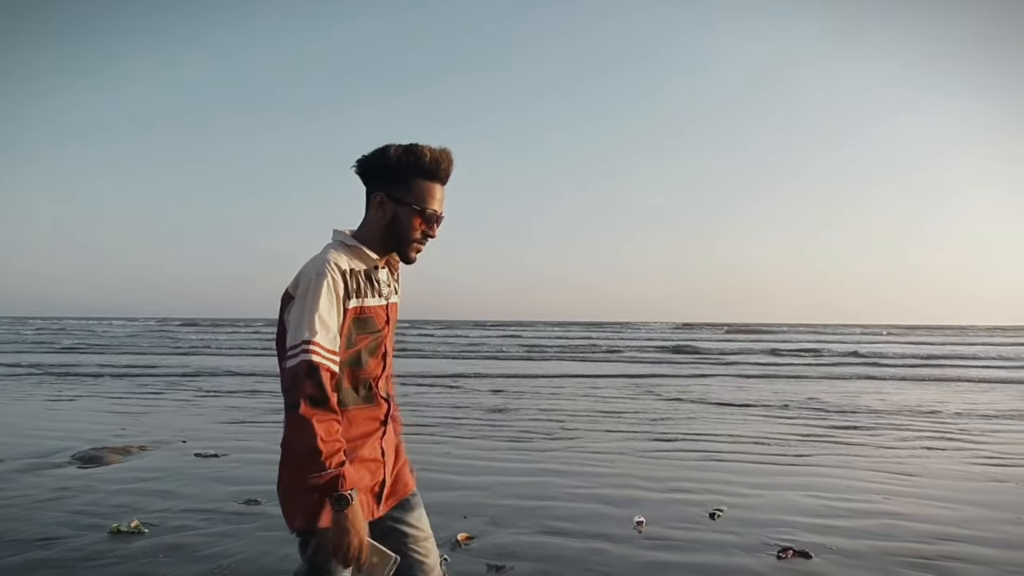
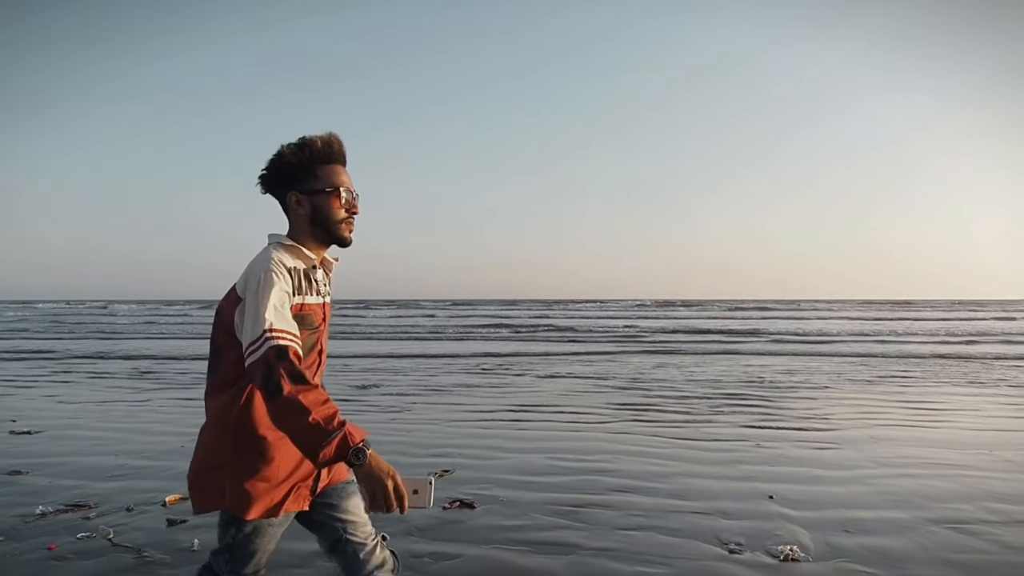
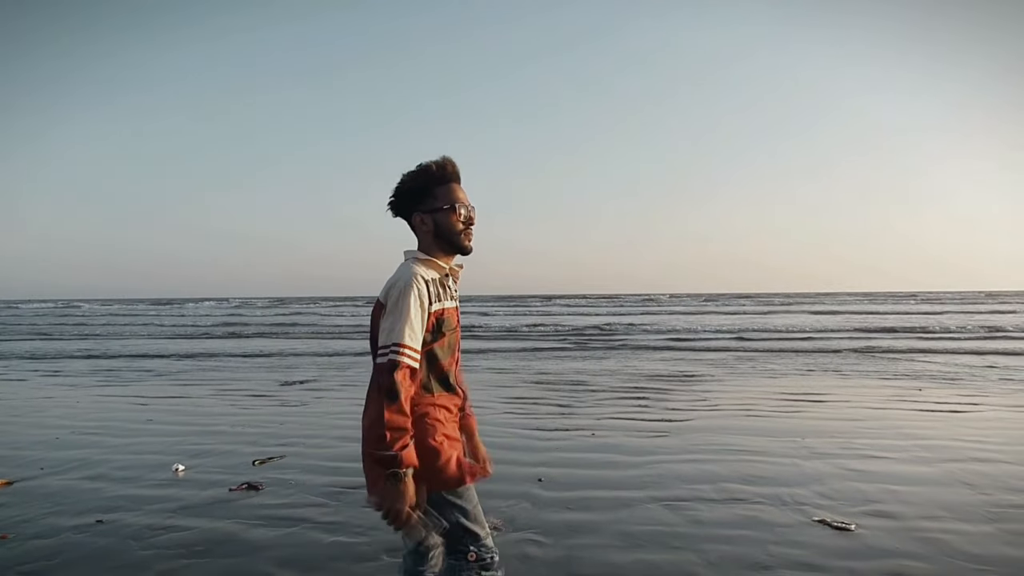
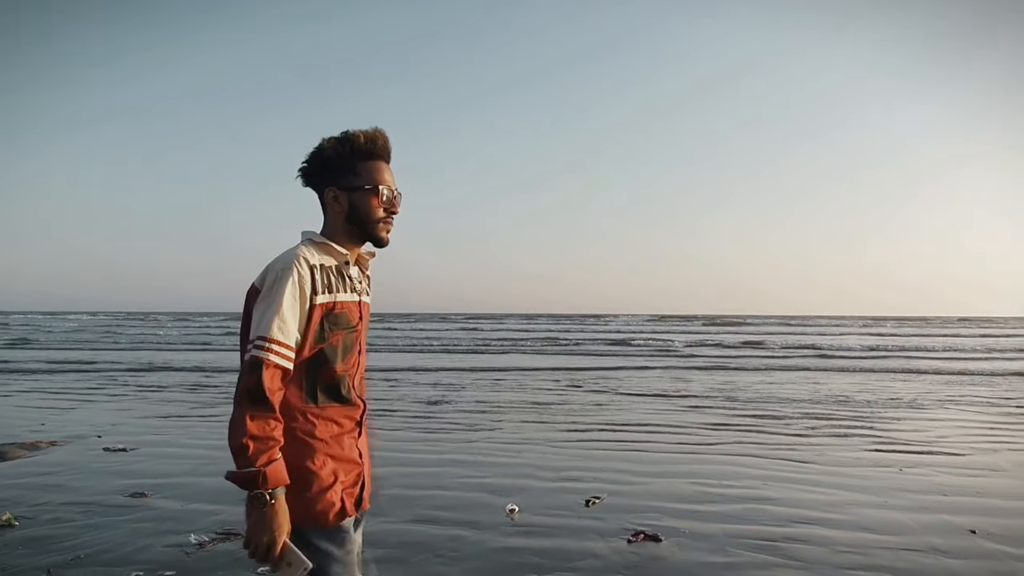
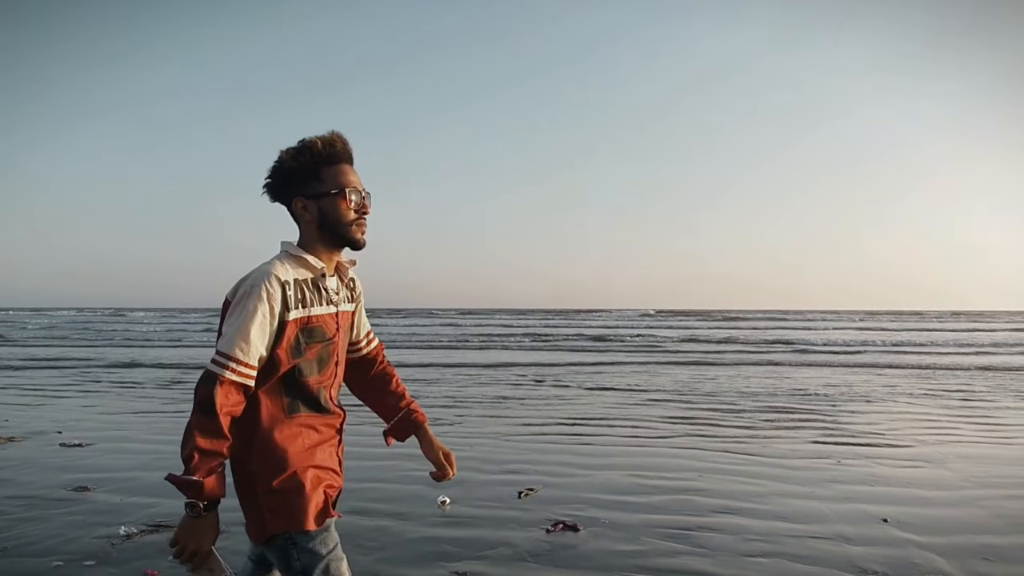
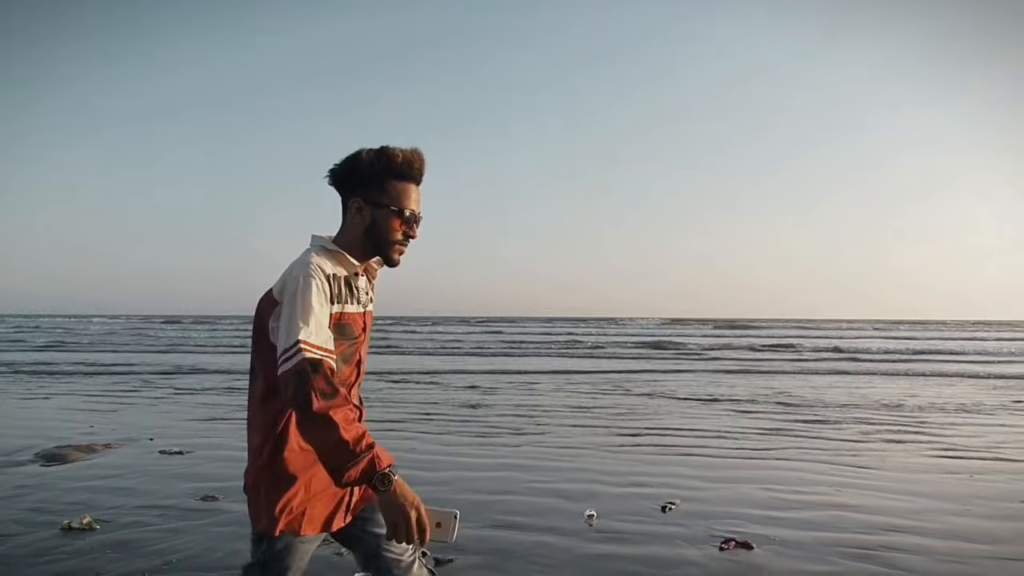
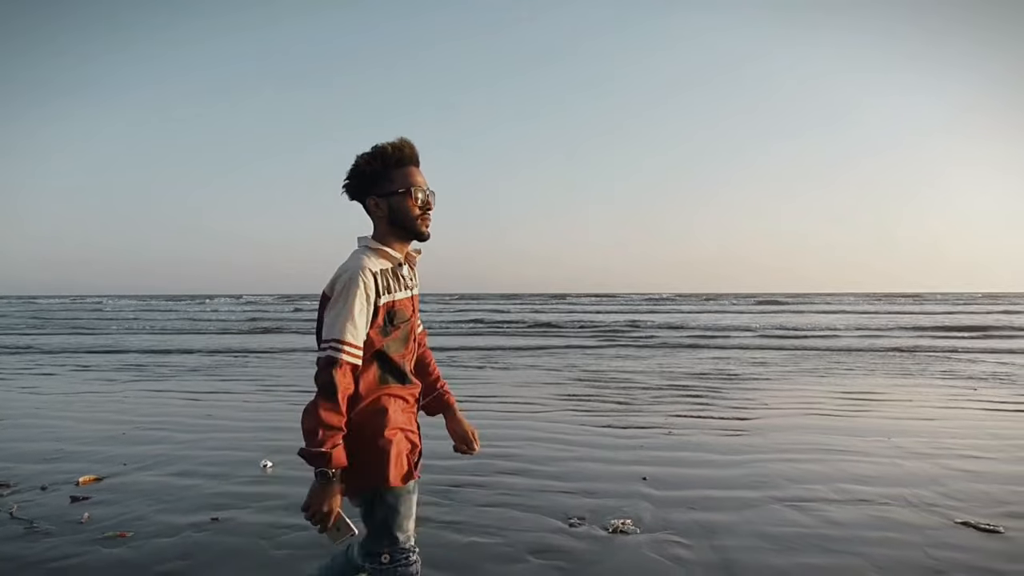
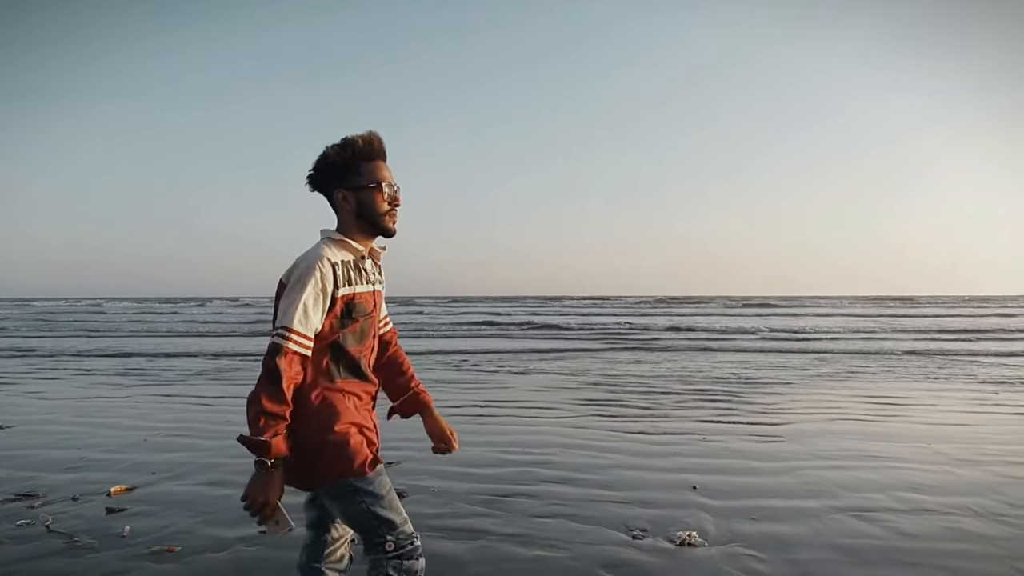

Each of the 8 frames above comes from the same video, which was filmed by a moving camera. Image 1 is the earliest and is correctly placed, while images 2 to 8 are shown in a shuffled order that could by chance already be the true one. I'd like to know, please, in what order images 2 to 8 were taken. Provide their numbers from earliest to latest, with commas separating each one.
6, 4, 5, 2, 8, 7, 3
